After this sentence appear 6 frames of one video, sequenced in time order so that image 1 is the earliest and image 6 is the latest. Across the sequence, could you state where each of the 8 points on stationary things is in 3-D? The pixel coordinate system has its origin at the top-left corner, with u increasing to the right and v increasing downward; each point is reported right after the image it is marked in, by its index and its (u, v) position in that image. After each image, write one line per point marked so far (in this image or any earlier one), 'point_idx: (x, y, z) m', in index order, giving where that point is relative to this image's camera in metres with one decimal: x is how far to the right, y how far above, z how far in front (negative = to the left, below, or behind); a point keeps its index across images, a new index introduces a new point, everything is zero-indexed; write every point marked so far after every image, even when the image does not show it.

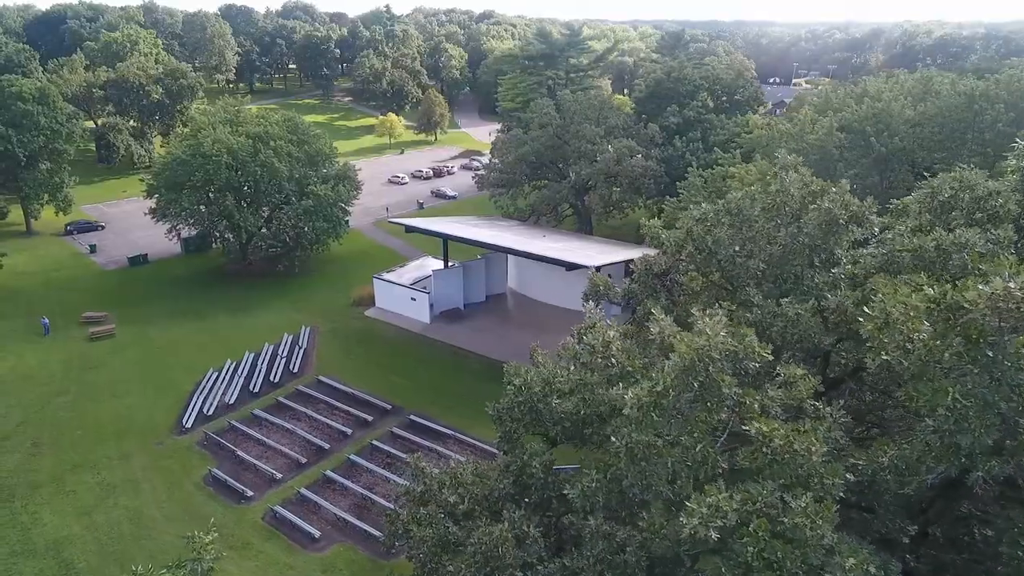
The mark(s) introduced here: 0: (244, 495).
0: (-7.8, -6.1, +20.0) m
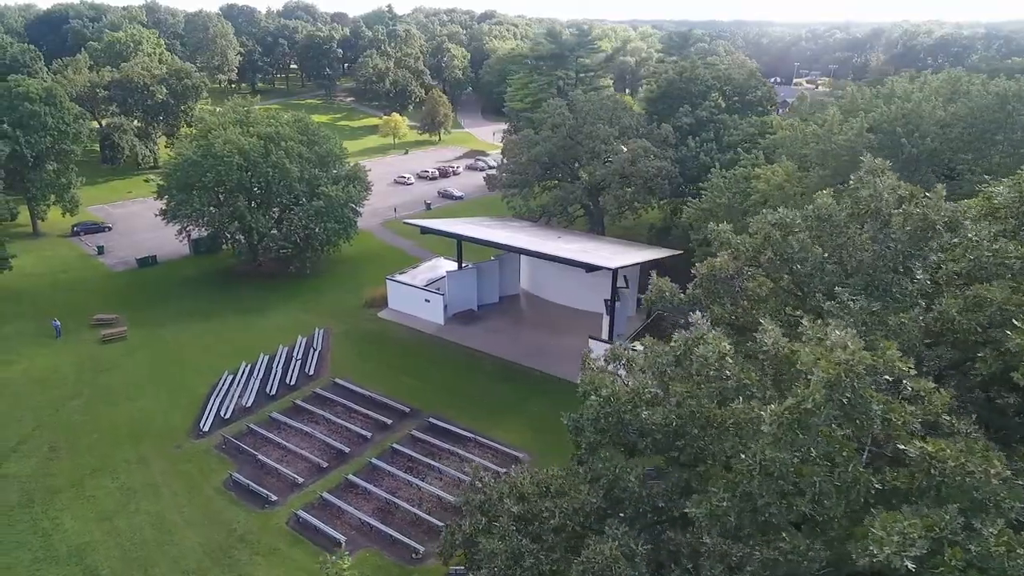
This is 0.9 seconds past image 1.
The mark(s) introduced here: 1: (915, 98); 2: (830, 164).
0: (-7.1, -6.2, +19.8) m
1: (+11.0, +5.1, +18.4) m
2: (+8.7, +3.4, +18.5) m
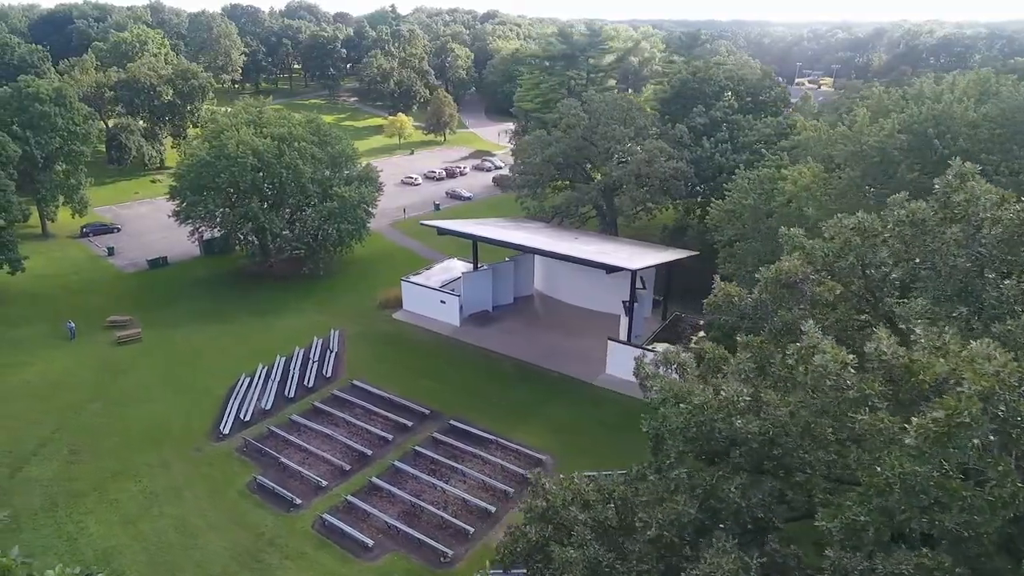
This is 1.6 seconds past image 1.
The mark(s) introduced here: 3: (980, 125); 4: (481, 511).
0: (-6.4, -6.2, +19.7) m
1: (+11.7, +5.1, +18.4) m
2: (+9.4, +3.3, +18.5) m
3: (+12.3, +4.3, +17.8) m
4: (-0.9, -6.4, +19.6) m
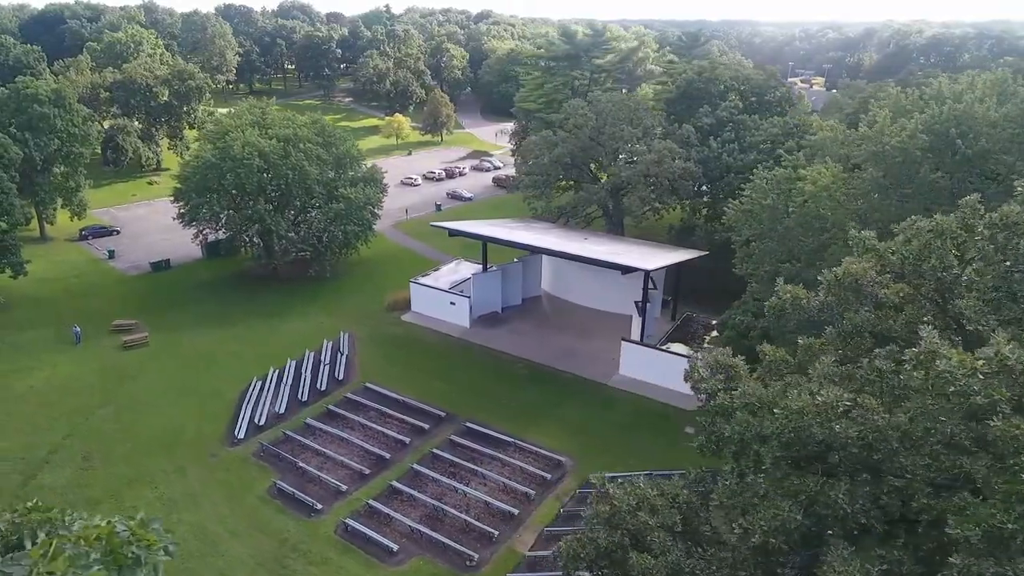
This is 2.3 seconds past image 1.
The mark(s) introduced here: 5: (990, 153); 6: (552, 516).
0: (-5.7, -6.3, +19.6) m
1: (+12.3, +5.1, +18.5) m
2: (+10.0, +3.3, +18.5) m
3: (+12.9, +4.3, +18.0) m
4: (-0.2, -6.4, +19.5) m
5: (+12.3, +3.5, +17.5) m
6: (+1.2, -6.5, +19.4) m
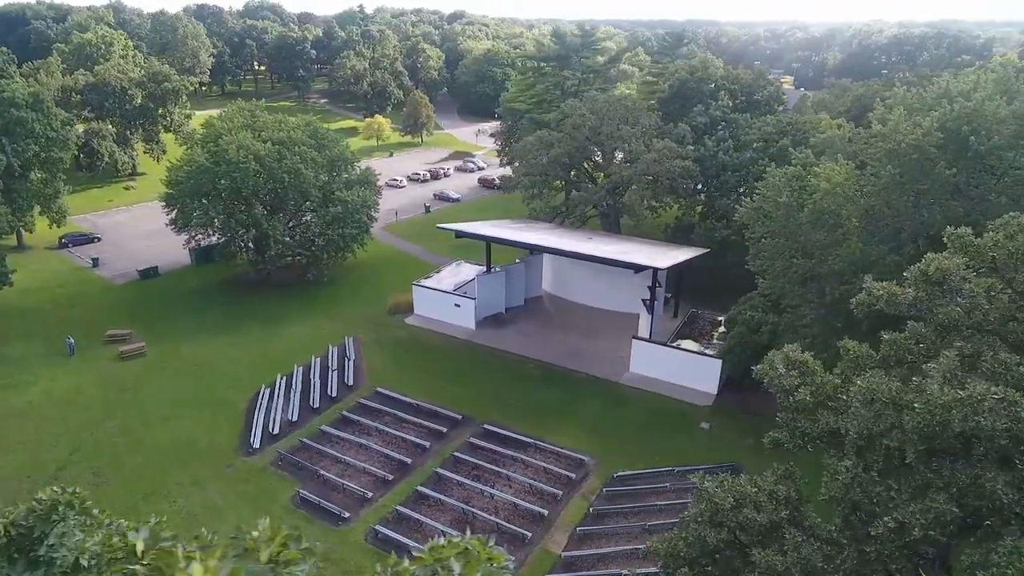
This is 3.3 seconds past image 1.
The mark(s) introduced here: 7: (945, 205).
0: (-4.9, -6.5, +19.3) m
1: (+12.9, +5.4, +19.1) m
2: (+10.7, +3.5, +19.0) m
3: (+13.6, +4.5, +18.6) m
4: (+0.6, -6.5, +19.5) m
5: (+13.0, +3.7, +18.1) m
6: (+2.0, -6.5, +19.5) m
7: (+11.7, +2.2, +18.4) m
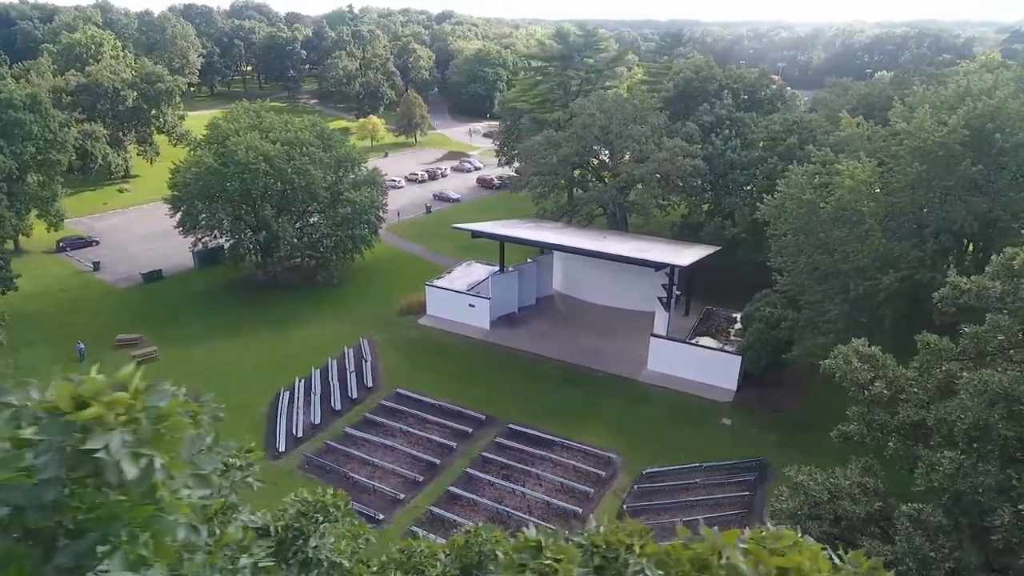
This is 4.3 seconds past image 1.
0: (-3.9, -6.5, +19.2) m
1: (+13.8, +5.5, +19.5) m
2: (+11.6, +3.6, +19.4) m
3: (+14.4, +4.7, +19.0) m
4: (+1.6, -6.4, +19.5) m
5: (+13.9, +3.9, +18.5) m
6: (+3.0, -6.5, +19.6) m
7: (+12.6, +2.4, +18.8) m
